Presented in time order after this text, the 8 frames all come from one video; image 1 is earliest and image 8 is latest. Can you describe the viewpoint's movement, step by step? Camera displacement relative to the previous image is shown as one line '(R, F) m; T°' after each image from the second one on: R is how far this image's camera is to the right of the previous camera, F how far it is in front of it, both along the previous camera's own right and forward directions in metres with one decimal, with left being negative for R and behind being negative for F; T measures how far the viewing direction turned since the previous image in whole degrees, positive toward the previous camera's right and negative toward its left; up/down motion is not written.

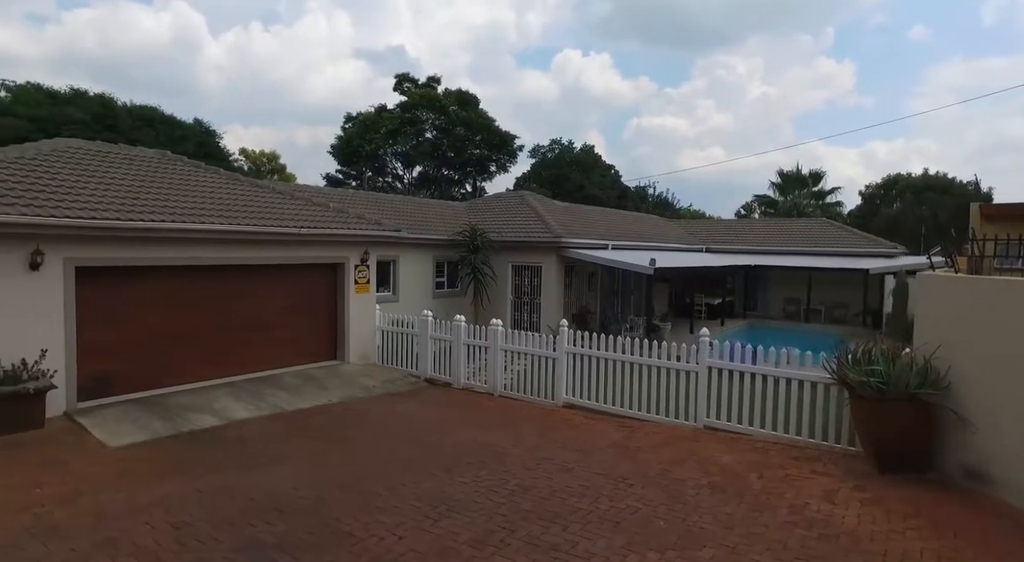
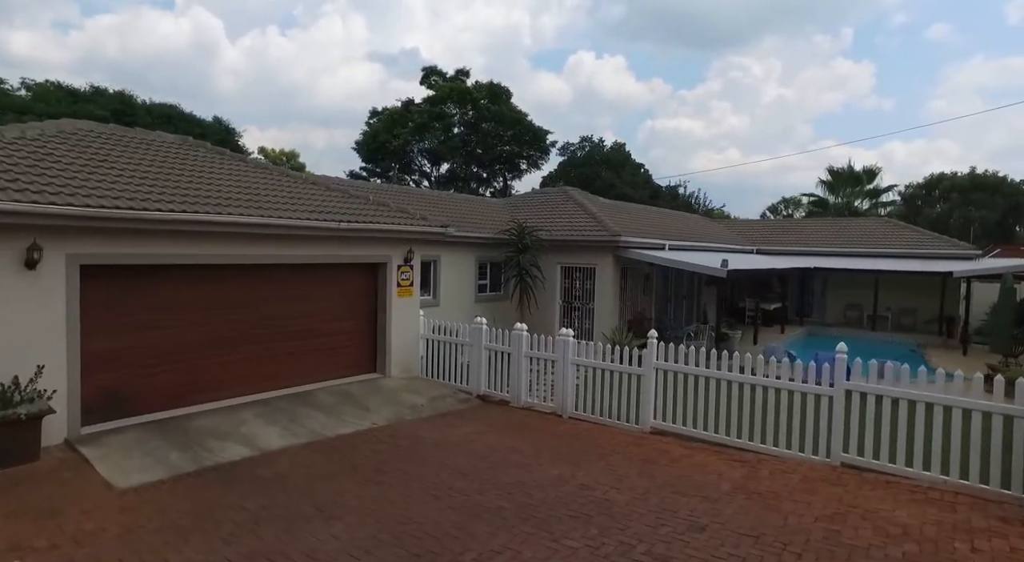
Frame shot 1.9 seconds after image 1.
(-1.0, +1.7) m; -1°
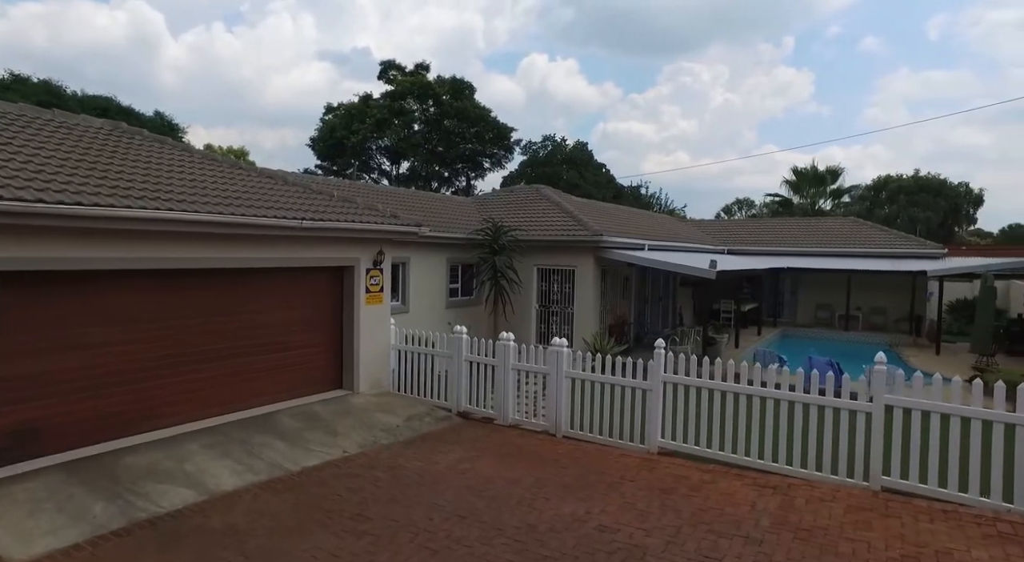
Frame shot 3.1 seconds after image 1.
(-0.5, +1.1) m; +4°
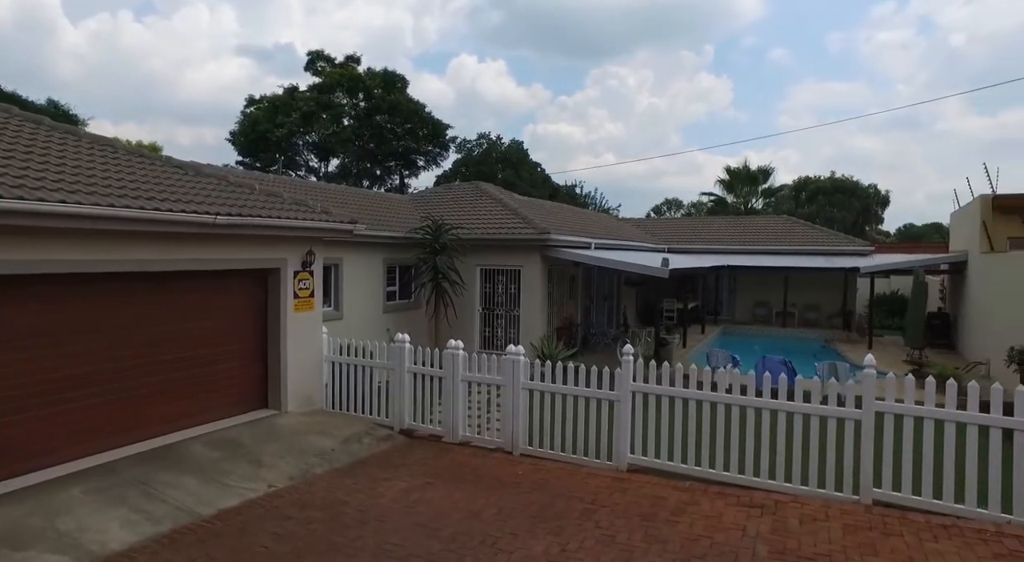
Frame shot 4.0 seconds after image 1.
(-0.2, +0.9) m; +6°
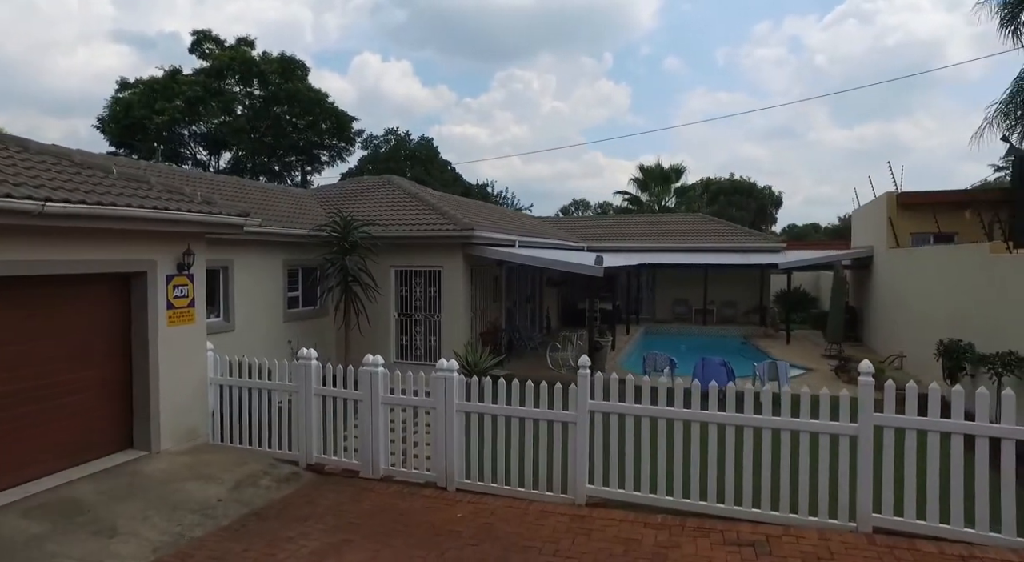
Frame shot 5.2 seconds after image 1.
(-0.2, +1.3) m; +8°
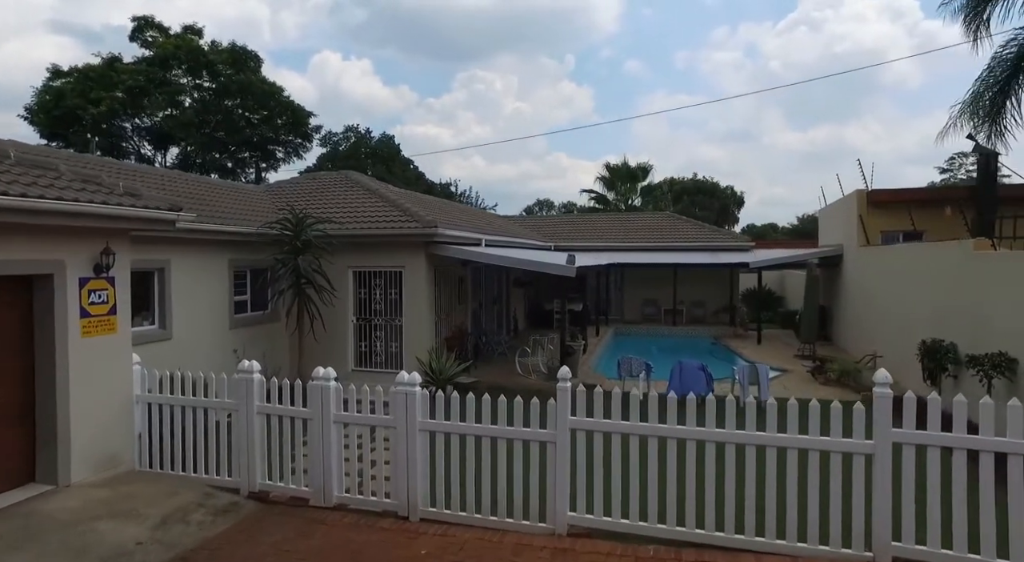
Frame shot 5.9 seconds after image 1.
(-0.1, +0.8) m; +3°
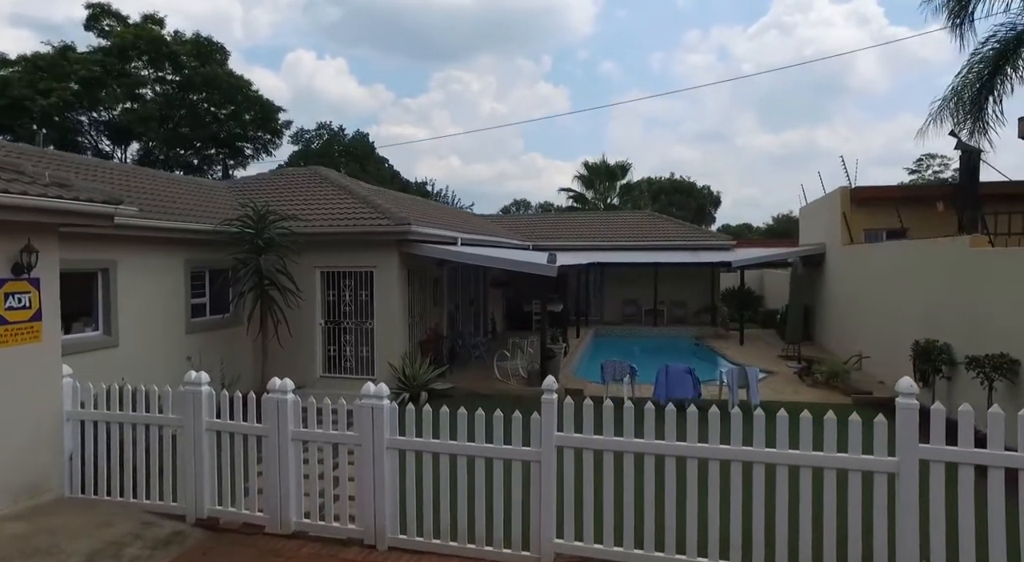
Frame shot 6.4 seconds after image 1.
(0.0, +0.6) m; +2°
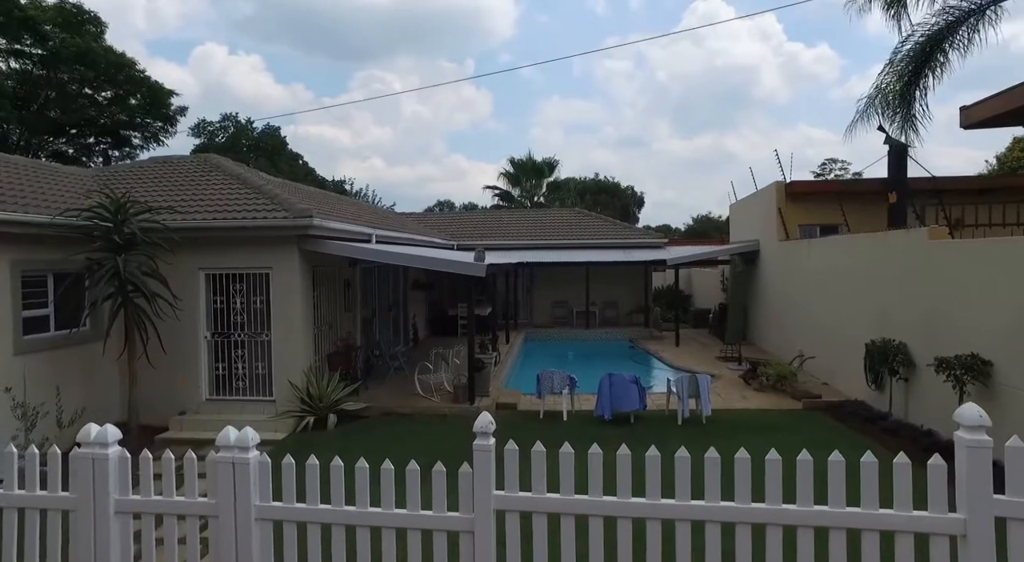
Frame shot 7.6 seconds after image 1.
(0.0, +1.5) m; +7°
